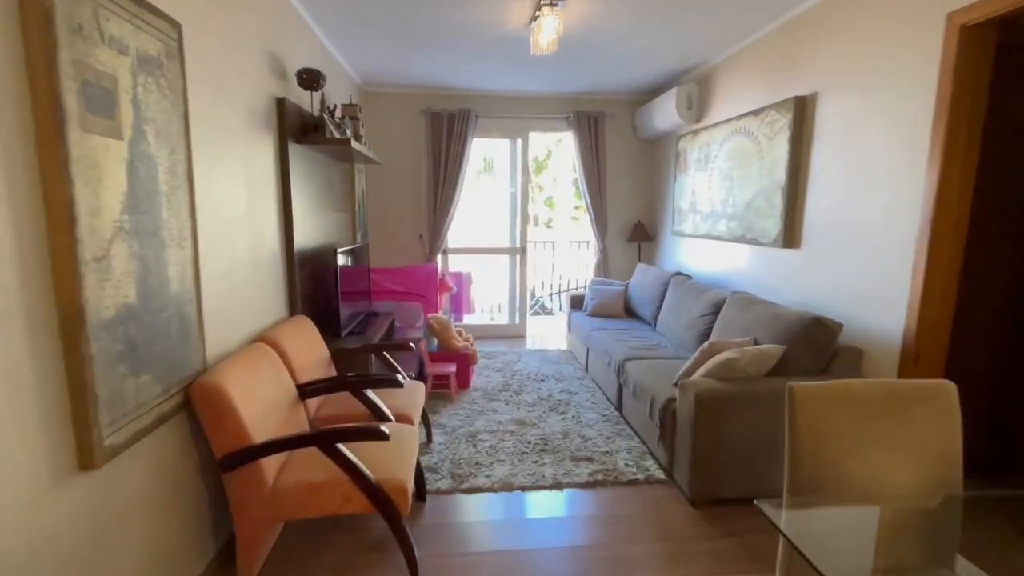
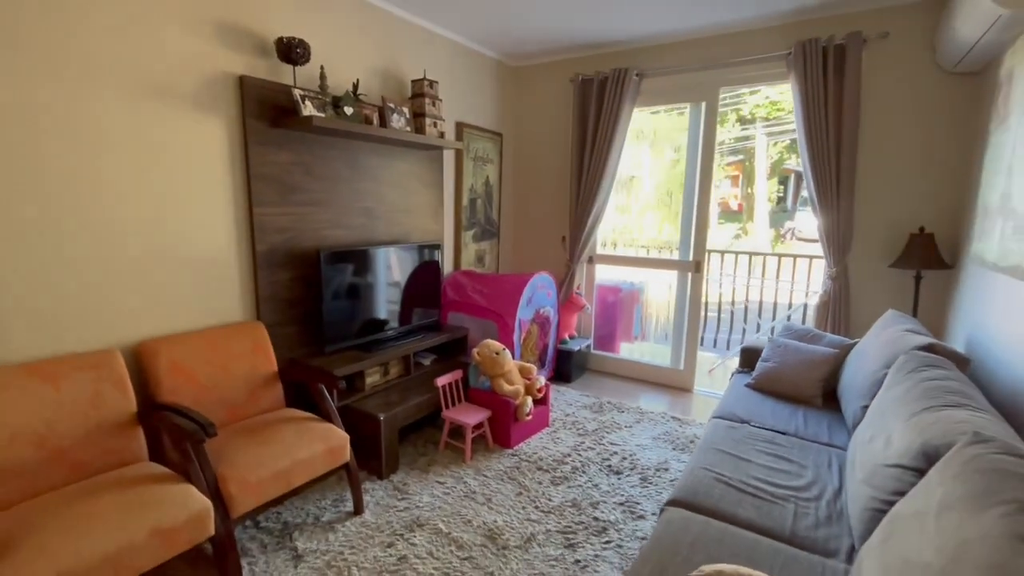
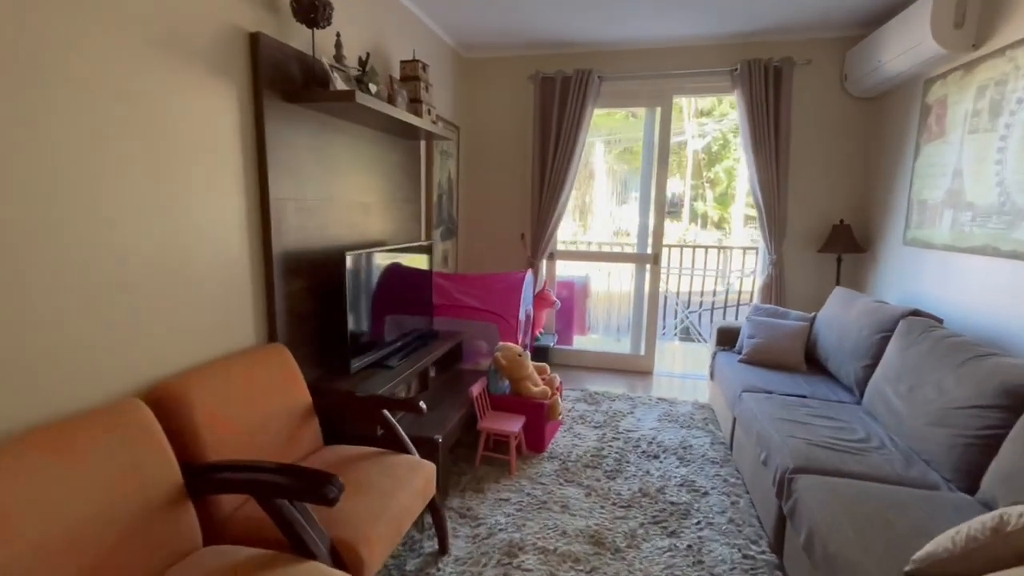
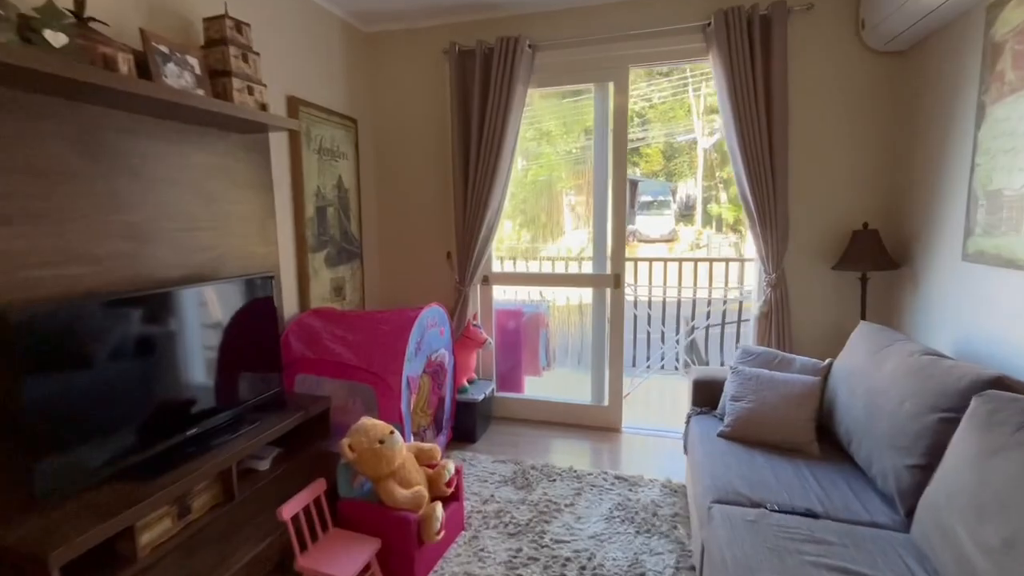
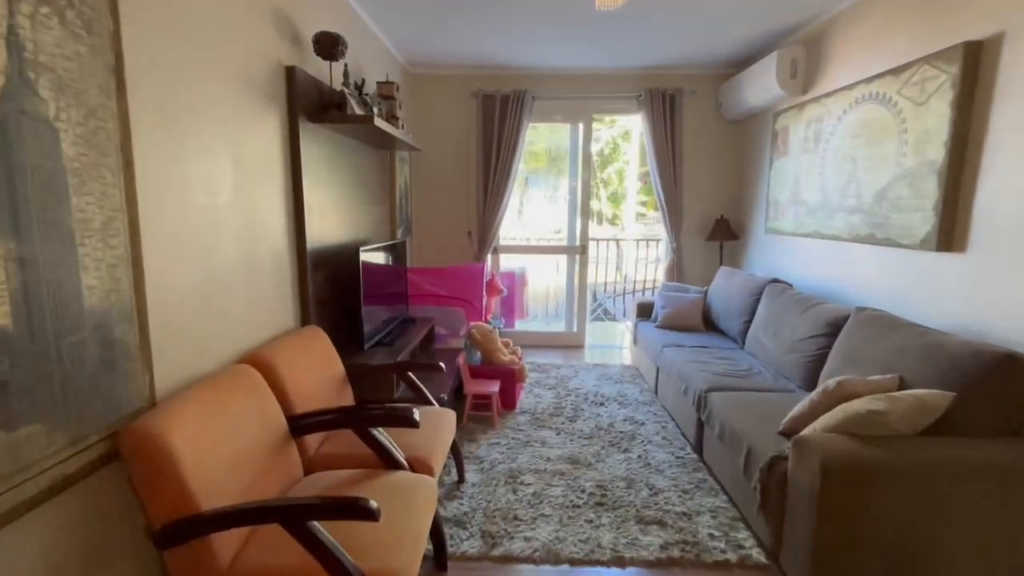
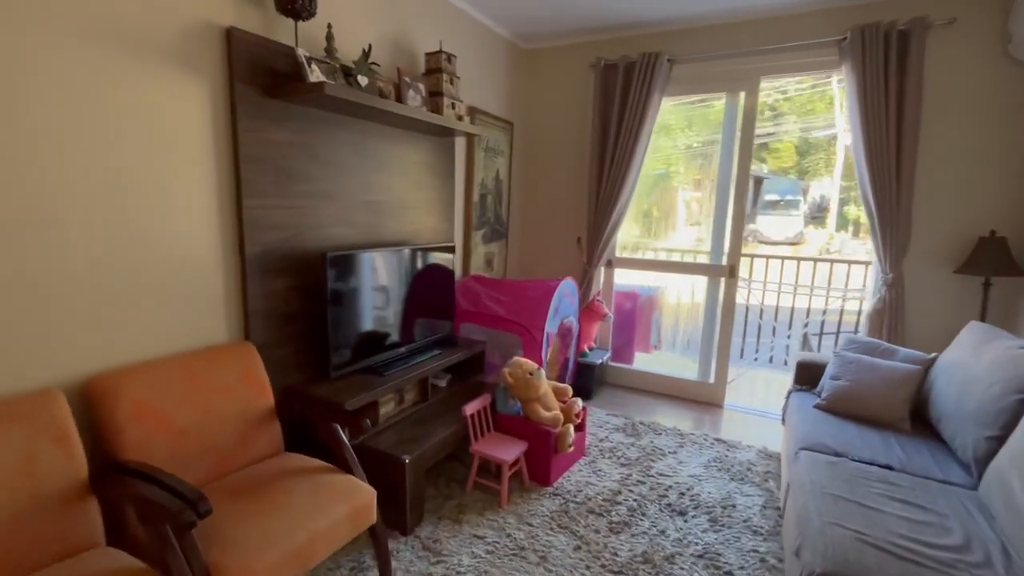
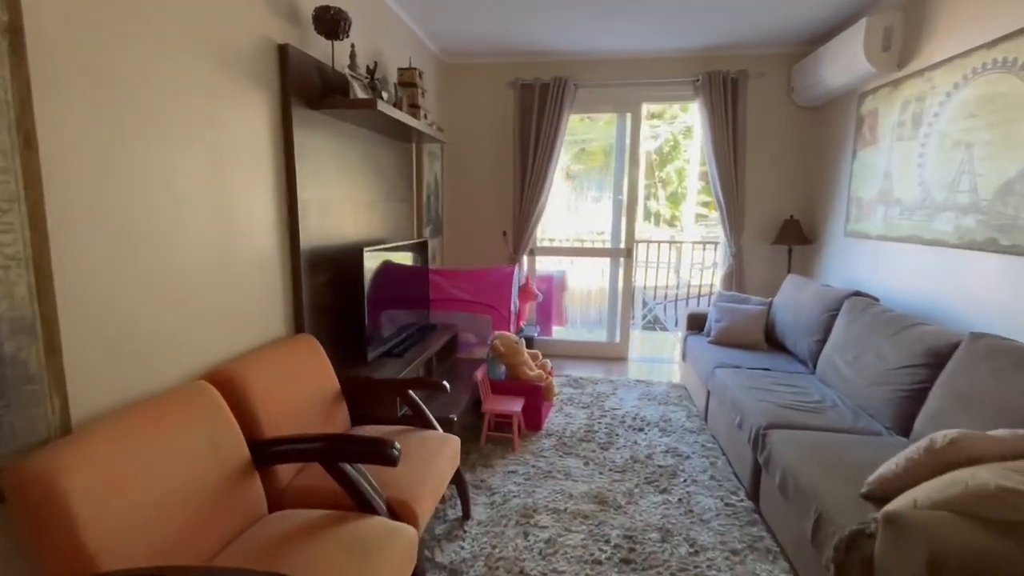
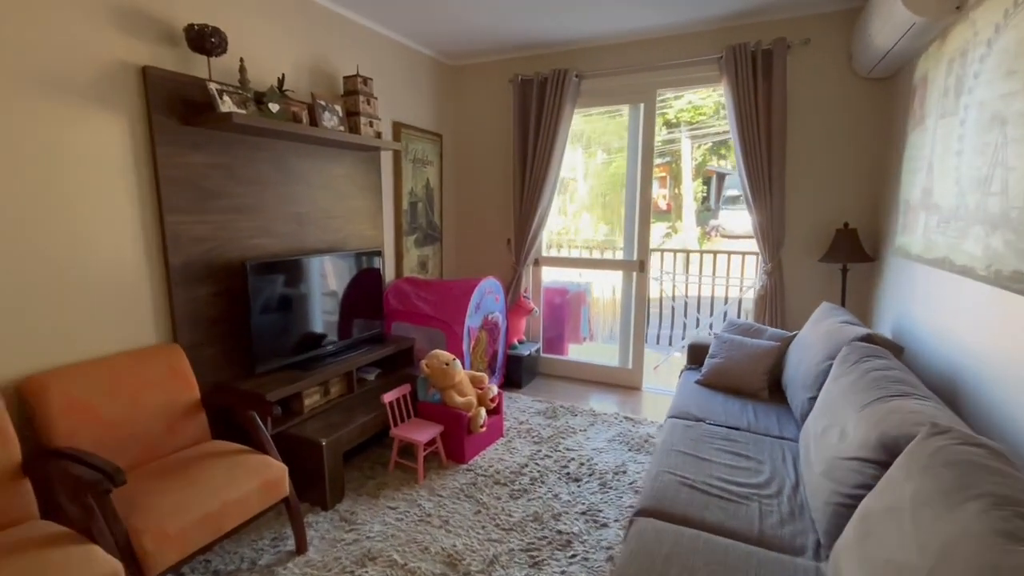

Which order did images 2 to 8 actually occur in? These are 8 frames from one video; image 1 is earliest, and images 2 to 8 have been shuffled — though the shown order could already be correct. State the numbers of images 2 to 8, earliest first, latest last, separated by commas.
5, 7, 3, 6, 2, 8, 4
